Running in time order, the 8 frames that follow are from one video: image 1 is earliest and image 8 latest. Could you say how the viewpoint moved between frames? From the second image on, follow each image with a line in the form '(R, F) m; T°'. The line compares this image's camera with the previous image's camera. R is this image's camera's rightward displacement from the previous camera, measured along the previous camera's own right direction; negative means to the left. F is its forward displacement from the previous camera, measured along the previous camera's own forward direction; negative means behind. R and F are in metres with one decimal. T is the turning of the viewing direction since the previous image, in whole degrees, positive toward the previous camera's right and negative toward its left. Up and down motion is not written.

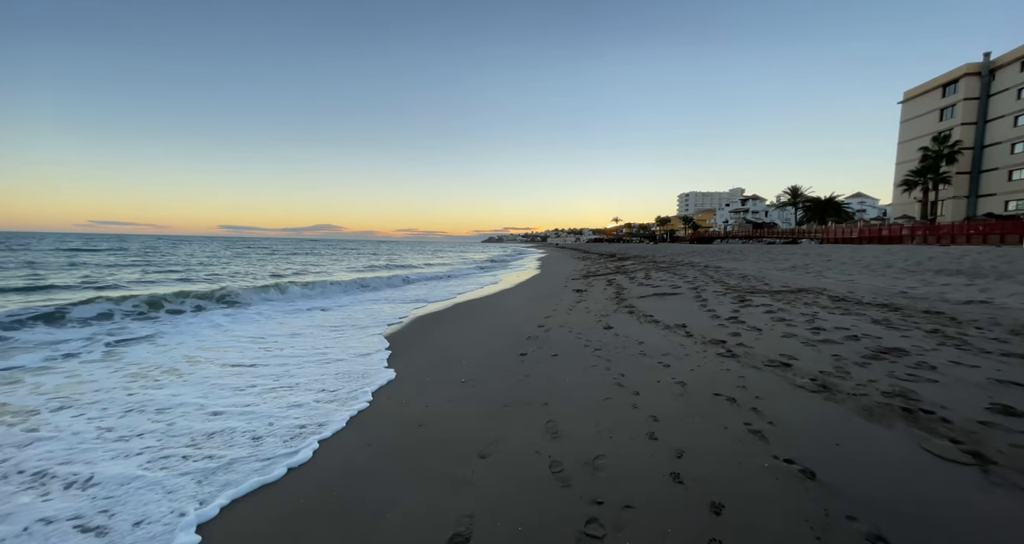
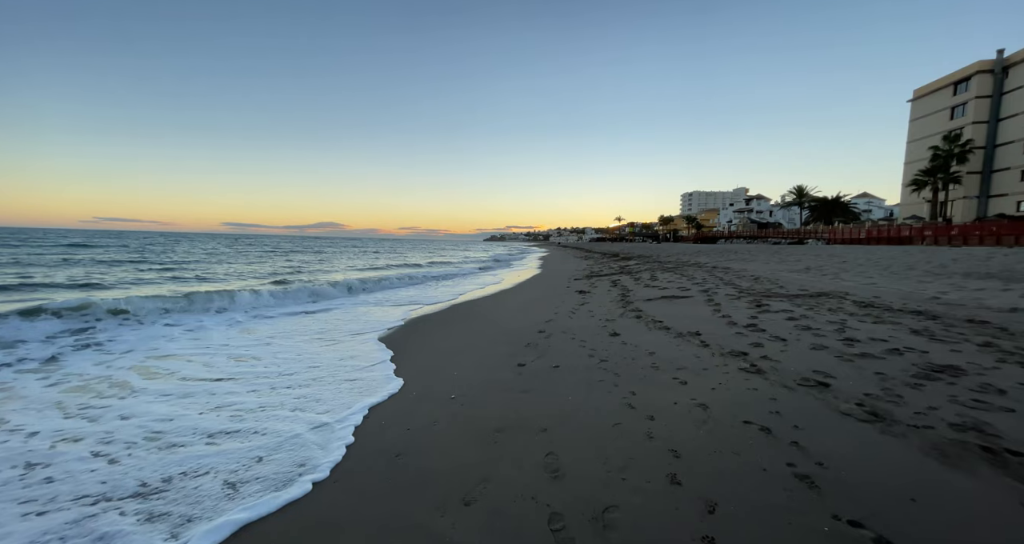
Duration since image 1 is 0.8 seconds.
(+0.1, +0.5) m; 0°
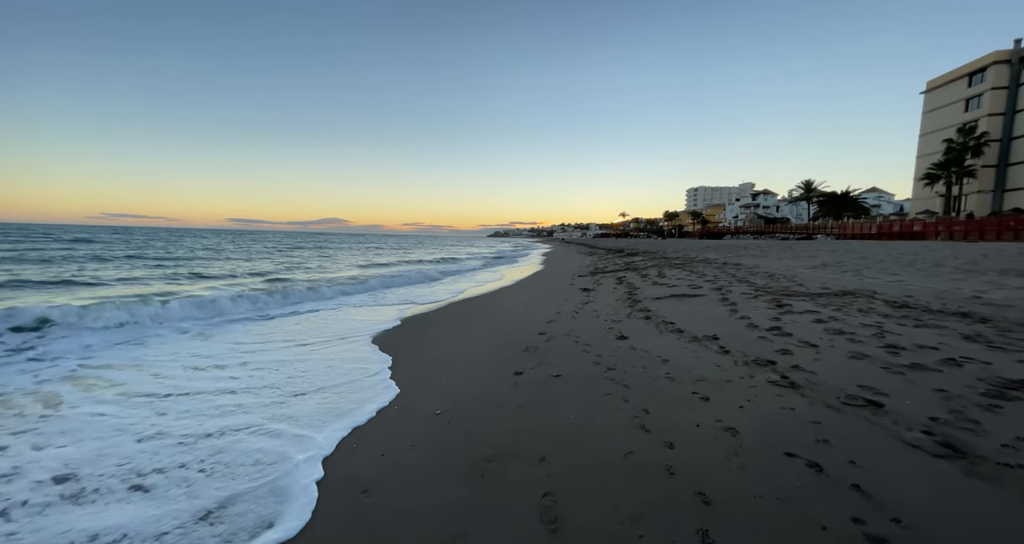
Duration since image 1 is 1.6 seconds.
(+0.1, +0.6) m; -1°
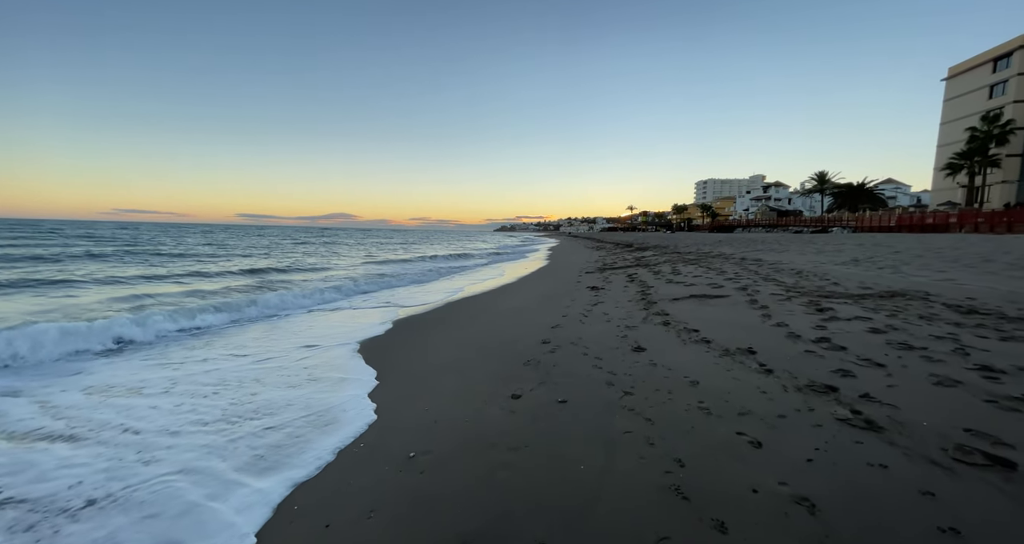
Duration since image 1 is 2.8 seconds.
(+0.1, +0.8) m; -1°
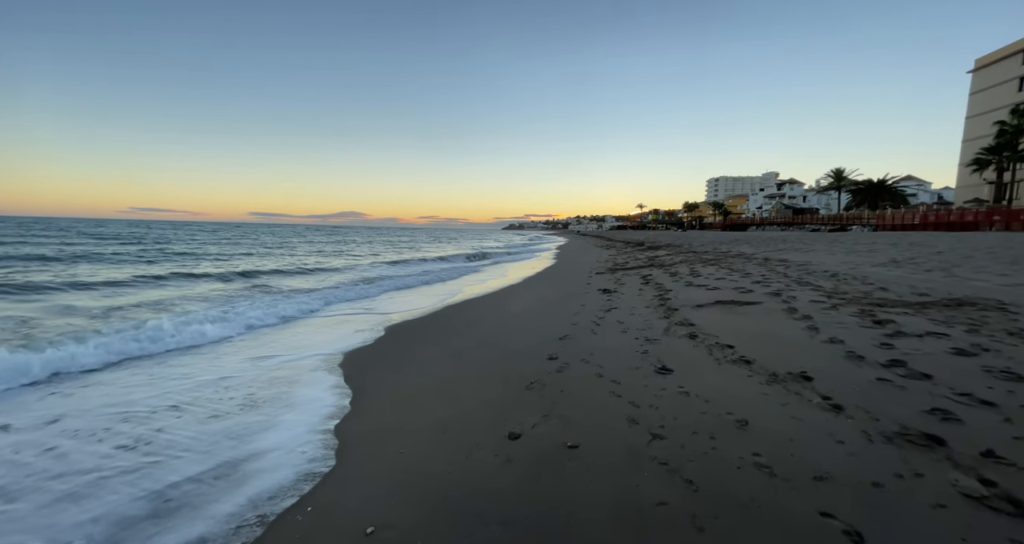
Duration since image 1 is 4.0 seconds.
(+0.1, +0.8) m; -1°
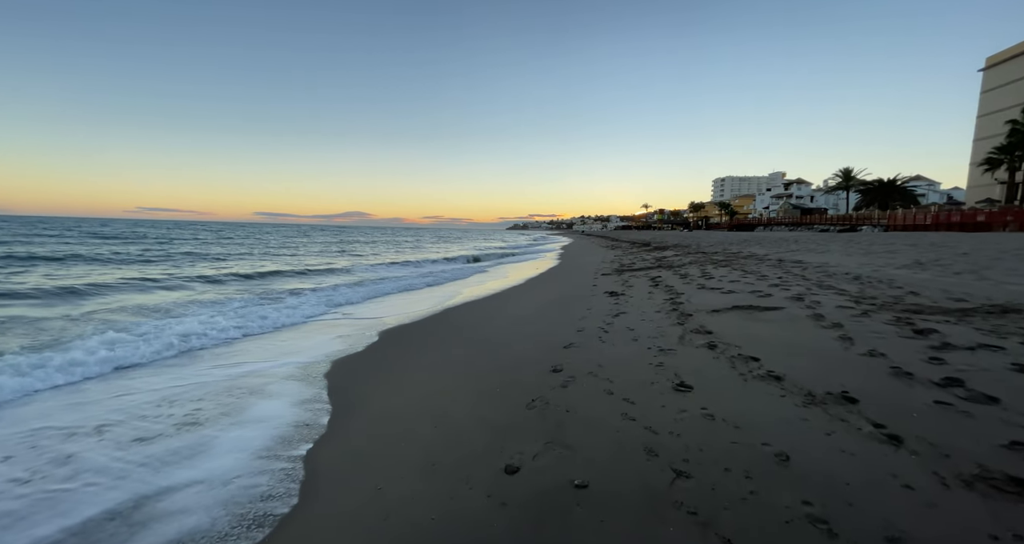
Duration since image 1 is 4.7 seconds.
(0.0, +0.4) m; -1°
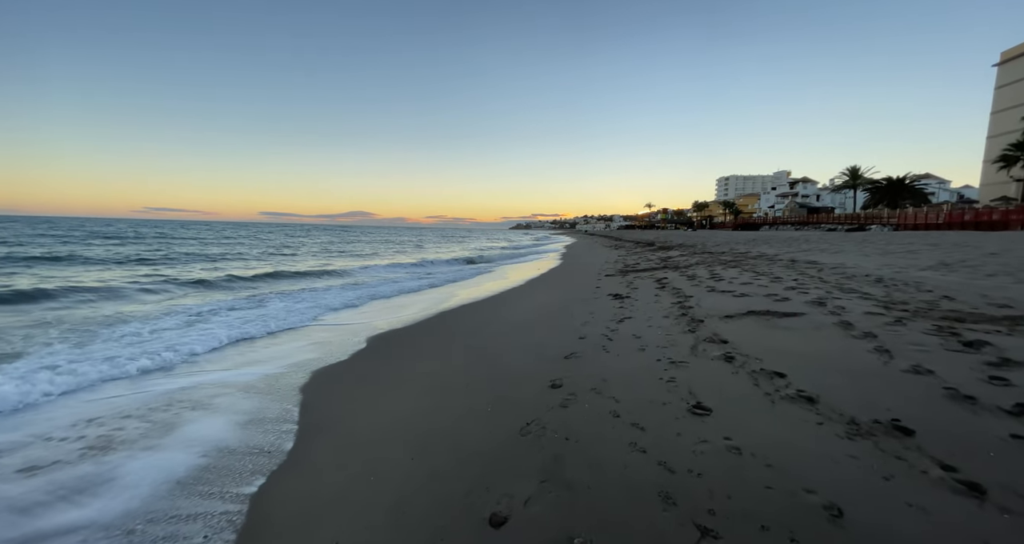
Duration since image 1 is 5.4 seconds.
(+0.1, +0.5) m; 0°
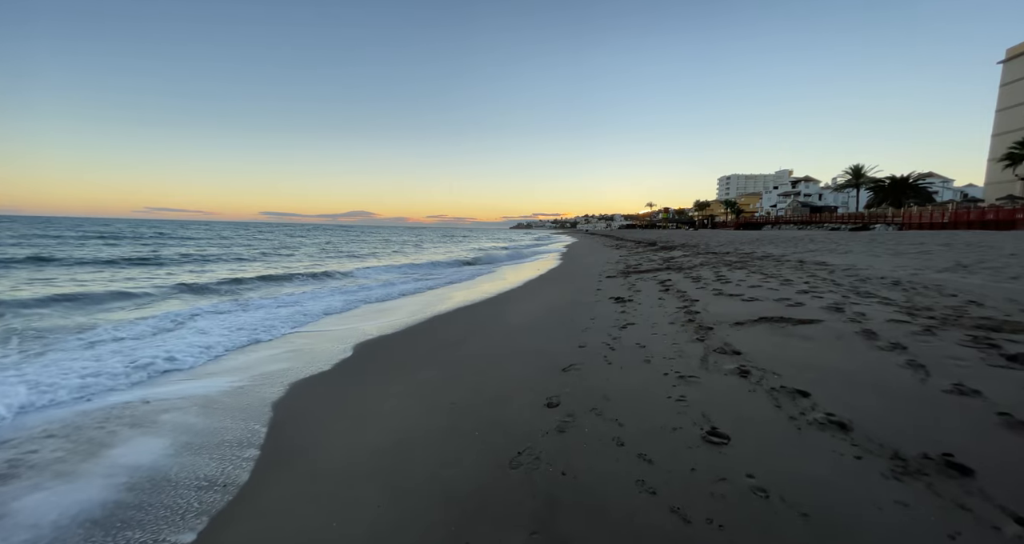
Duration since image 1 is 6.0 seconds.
(+0.1, +0.4) m; 0°
